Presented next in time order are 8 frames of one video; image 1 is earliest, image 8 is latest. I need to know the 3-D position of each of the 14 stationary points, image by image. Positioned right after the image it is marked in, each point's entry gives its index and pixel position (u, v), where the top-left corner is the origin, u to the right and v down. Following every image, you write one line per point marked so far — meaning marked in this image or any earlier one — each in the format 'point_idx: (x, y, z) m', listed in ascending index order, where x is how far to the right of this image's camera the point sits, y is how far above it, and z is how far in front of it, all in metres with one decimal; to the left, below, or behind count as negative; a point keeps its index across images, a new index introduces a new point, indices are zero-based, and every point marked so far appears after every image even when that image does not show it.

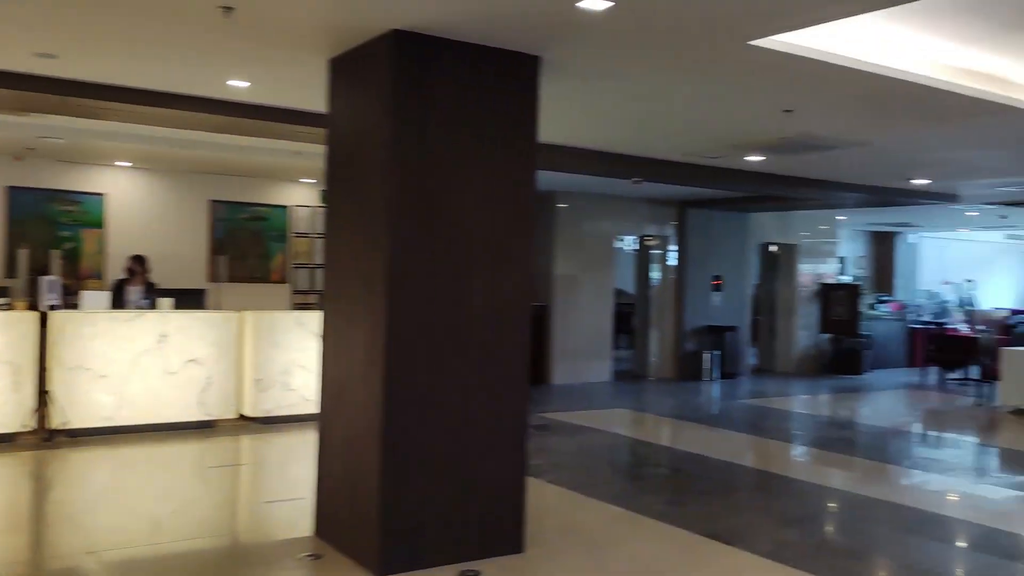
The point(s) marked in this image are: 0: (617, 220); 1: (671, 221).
0: (+1.4, +0.9, +12.0) m
1: (+2.2, +0.9, +12.5) m
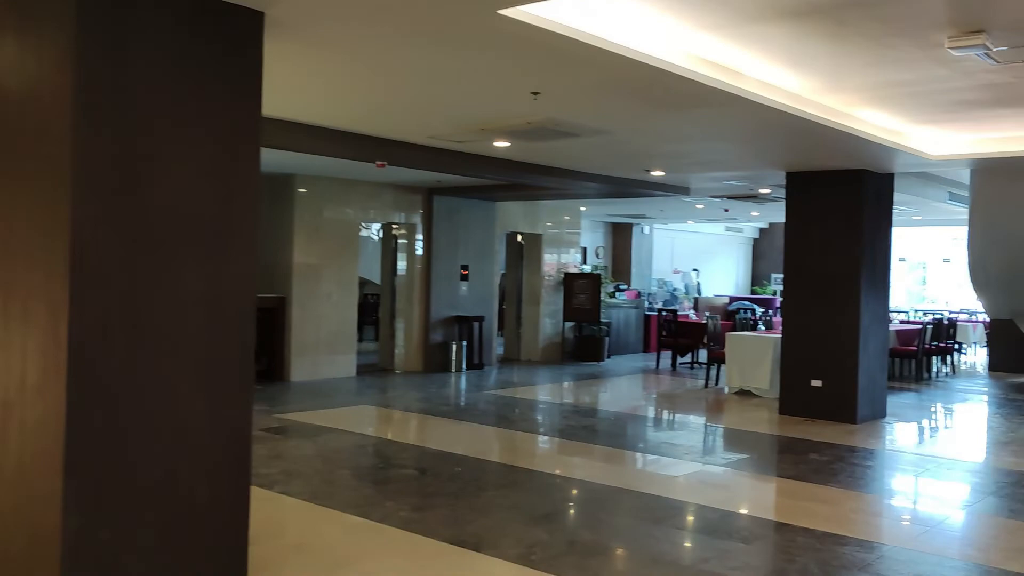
0: (-1.9, +1.0, +11.4) m
1: (-1.3, +1.1, +12.2) m
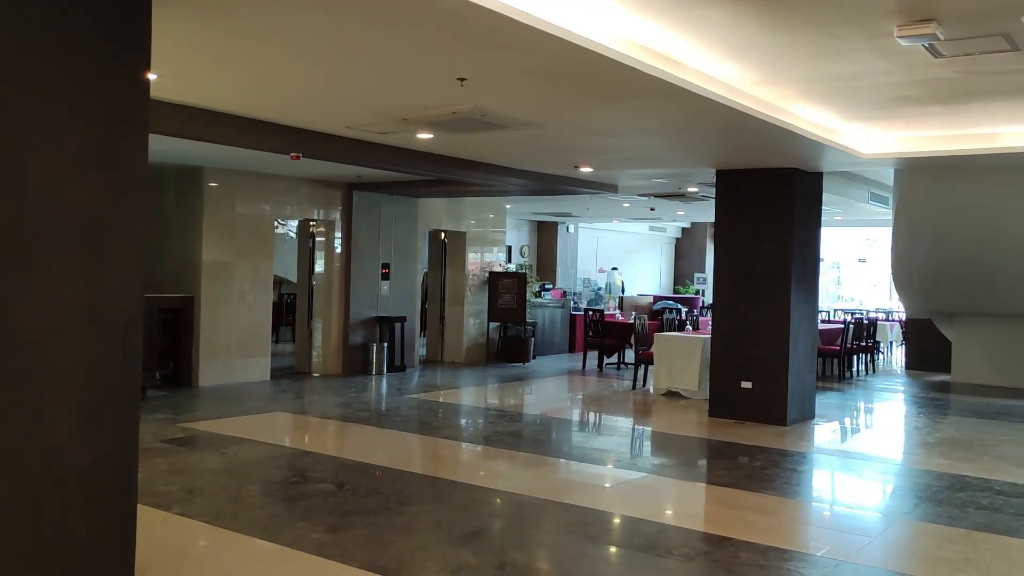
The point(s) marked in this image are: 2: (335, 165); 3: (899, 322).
0: (-2.8, +1.0, +10.9) m
1: (-2.2, +1.1, +11.7) m
2: (-2.0, +1.4, +10.2) m
3: (+6.7, -0.6, +15.7) m
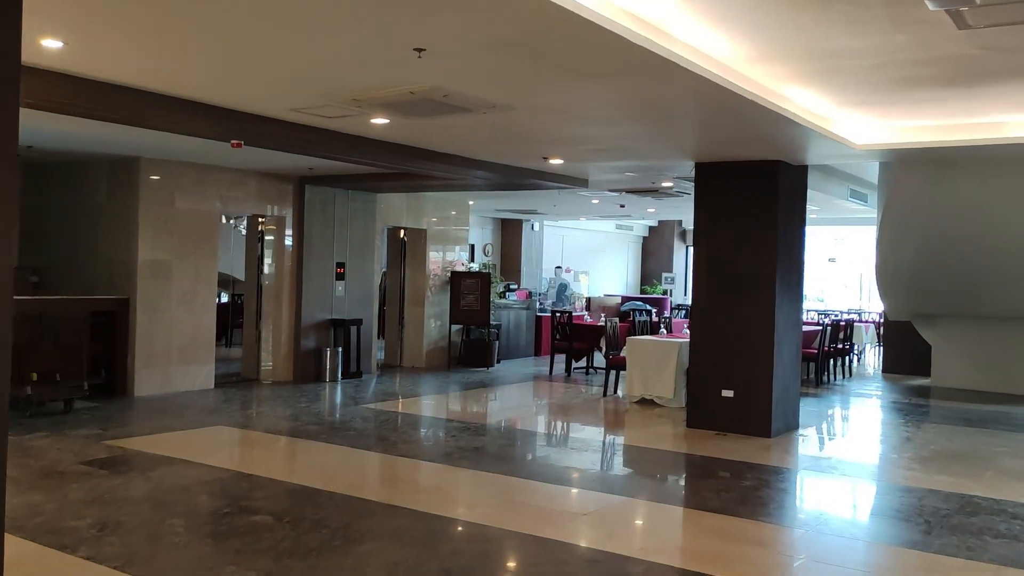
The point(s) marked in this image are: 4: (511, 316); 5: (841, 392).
0: (-3.2, +1.0, +10.1) m
1: (-2.7, +1.1, +10.9) m
2: (-2.3, +1.4, +9.5) m
3: (+6.0, -0.6, +15.3) m
4: (0.0, -0.4, +14.3) m
5: (+4.4, -1.4, +12.1) m
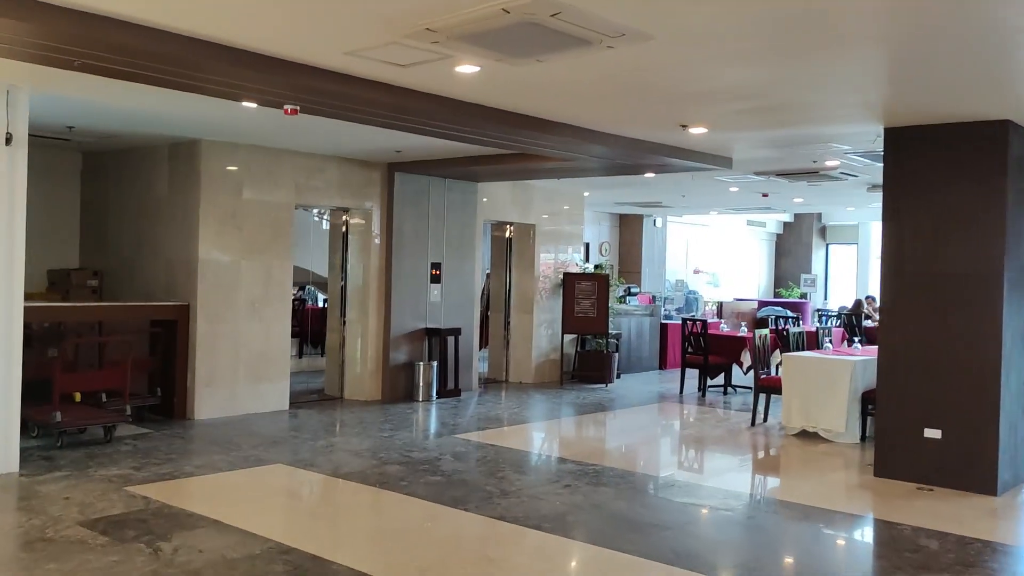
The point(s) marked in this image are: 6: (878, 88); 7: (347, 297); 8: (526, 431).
0: (-2.0, +1.0, +8.7) m
1: (-1.4, +1.0, +9.4) m
2: (-1.3, +1.3, +8.0) m
3: (+7.8, -0.6, +12.7) m
4: (+1.6, -0.5, +12.5) m
5: (+5.7, -1.4, +9.7) m
6: (+2.2, +1.2, +5.4) m
7: (-1.7, -0.1, +9.6) m
8: (+0.1, -1.3, +8.2) m
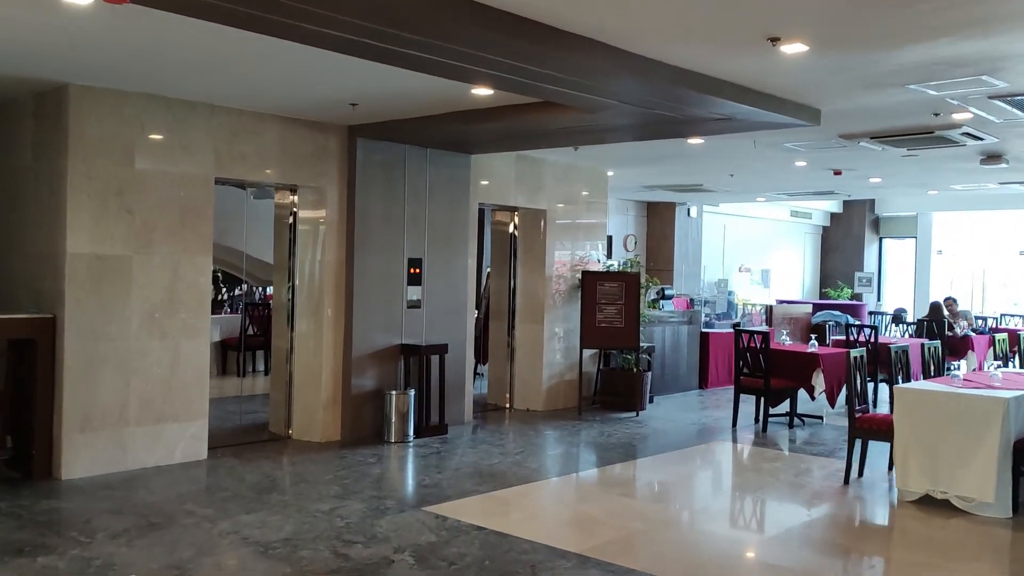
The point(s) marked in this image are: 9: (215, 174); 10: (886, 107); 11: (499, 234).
0: (-2.0, +1.0, +6.4) m
1: (-1.4, +1.0, +7.1) m
2: (-1.3, +1.3, +5.6) m
3: (+7.9, -0.6, +10.2) m
4: (+1.7, -0.5, +10.1) m
5: (+5.8, -1.4, +7.3) m
6: (+2.1, +1.1, +3.0) m
7: (-1.7, -0.1, +7.2) m
8: (+0.1, -1.3, +5.9) m
9: (-2.1, +0.8, +6.3) m
10: (+2.4, +1.1, +5.8) m
11: (-0.1, +0.6, +9.3) m
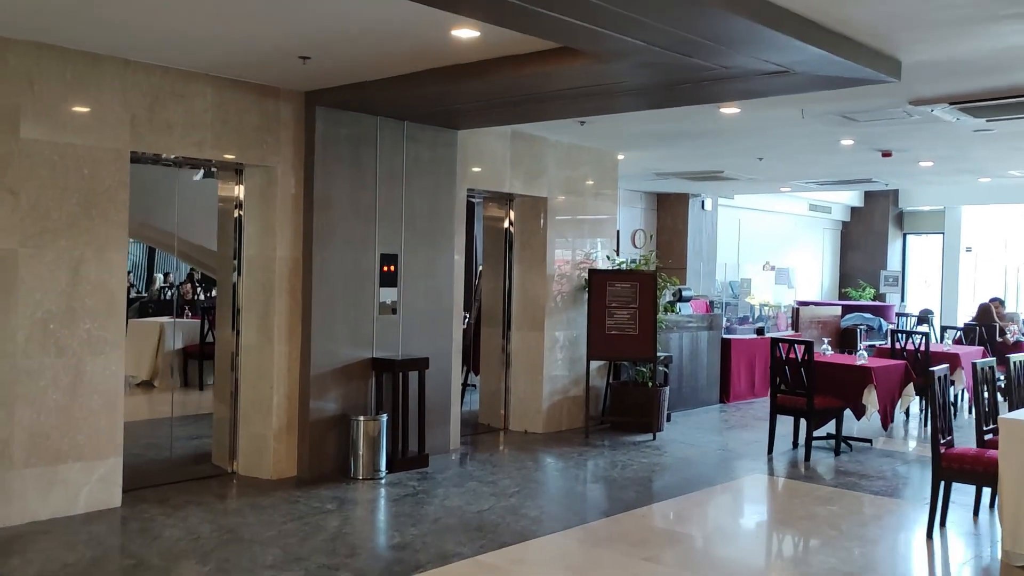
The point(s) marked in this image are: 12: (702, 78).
0: (-2.1, +0.9, +5.1) m
1: (-1.4, +1.0, +5.8) m
2: (-1.3, +1.3, +4.3) m
3: (+7.8, -0.6, +8.9) m
4: (+1.7, -0.5, +8.8) m
5: (+5.7, -1.4, +6.0) m
6: (+2.1, +1.1, +1.7) m
7: (-1.7, -0.1, +5.9) m
8: (+0.1, -1.3, +4.6) m
9: (-2.1, +0.8, +5.0) m
10: (+2.3, +1.1, +4.5) m
11: (-0.2, +0.5, +8.0) m
12: (+1.0, +1.1, +4.6) m
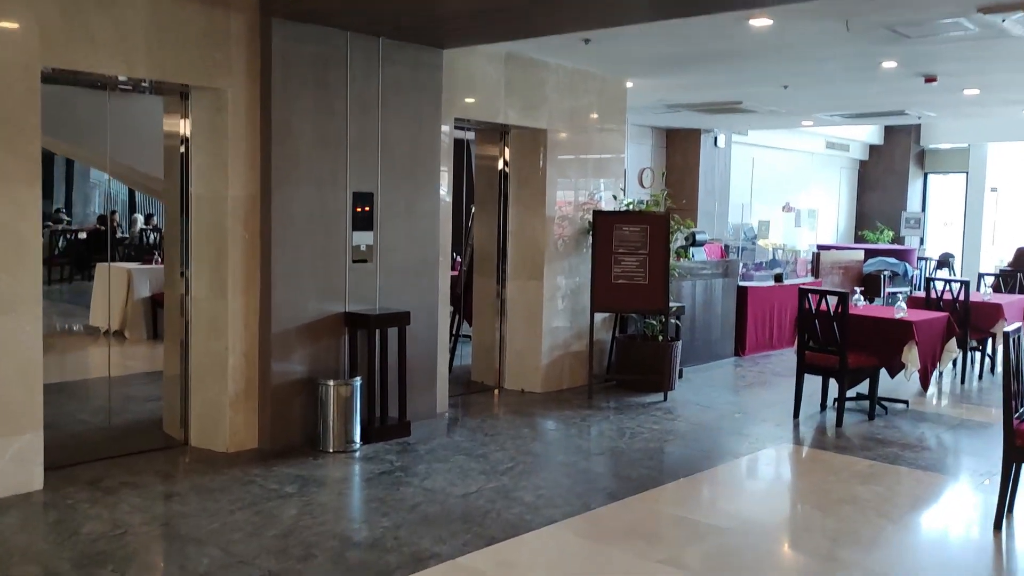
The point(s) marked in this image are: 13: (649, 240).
0: (-2.1, +1.2, +4.2) m
1: (-1.5, +1.3, +4.9) m
2: (-1.4, +1.5, +3.4) m
3: (+7.8, -0.1, +8.1) m
4: (+1.6, 0.0, +8.0) m
5: (+5.7, -1.1, +5.3) m
6: (+2.0, +1.2, +0.8) m
7: (-1.8, +0.2, +5.1) m
8: (0.0, -1.1, +3.8) m
9: (-2.1, +1.0, +4.2) m
10: (+2.3, +1.4, +3.6) m
11: (-0.2, +1.0, +7.1) m
12: (+0.9, +1.3, +3.7) m
13: (+1.0, +0.4, +6.8) m
